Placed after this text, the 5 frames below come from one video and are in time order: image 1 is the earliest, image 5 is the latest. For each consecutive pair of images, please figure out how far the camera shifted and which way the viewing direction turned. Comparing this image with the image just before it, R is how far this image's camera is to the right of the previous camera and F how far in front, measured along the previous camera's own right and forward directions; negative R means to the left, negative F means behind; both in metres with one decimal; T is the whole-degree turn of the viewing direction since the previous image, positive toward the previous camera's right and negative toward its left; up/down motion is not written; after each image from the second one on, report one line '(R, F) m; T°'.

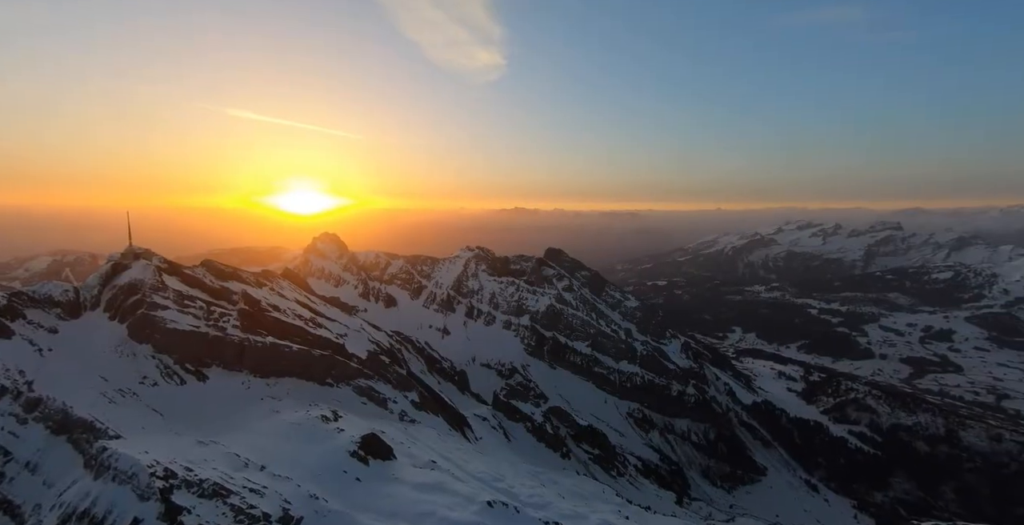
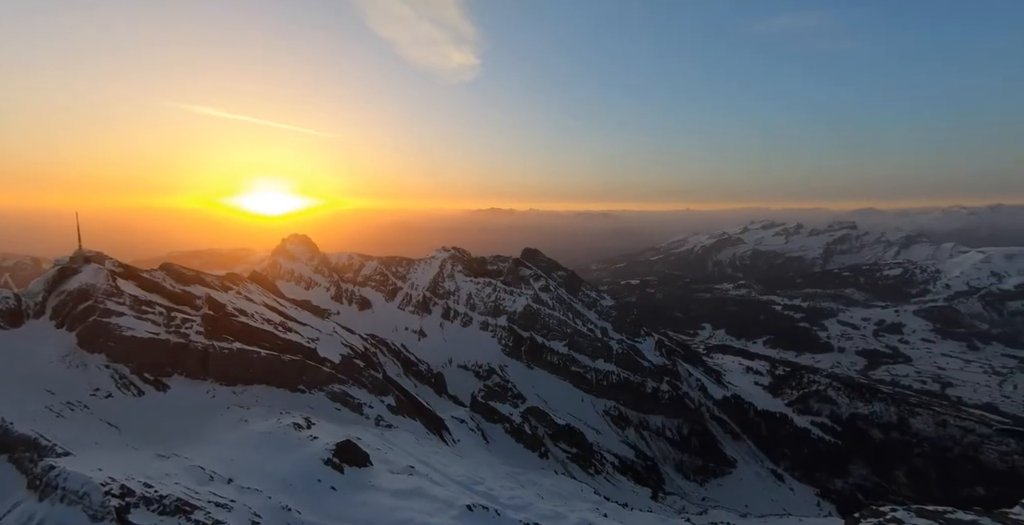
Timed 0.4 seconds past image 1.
(-2.5, -0.1) m; +5°
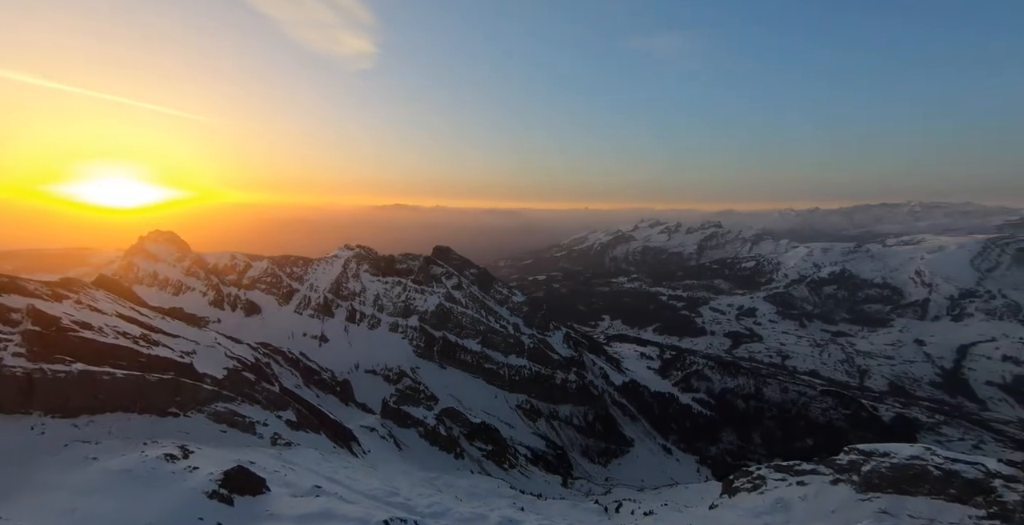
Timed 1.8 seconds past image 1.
(-8.4, +1.9) m; +18°
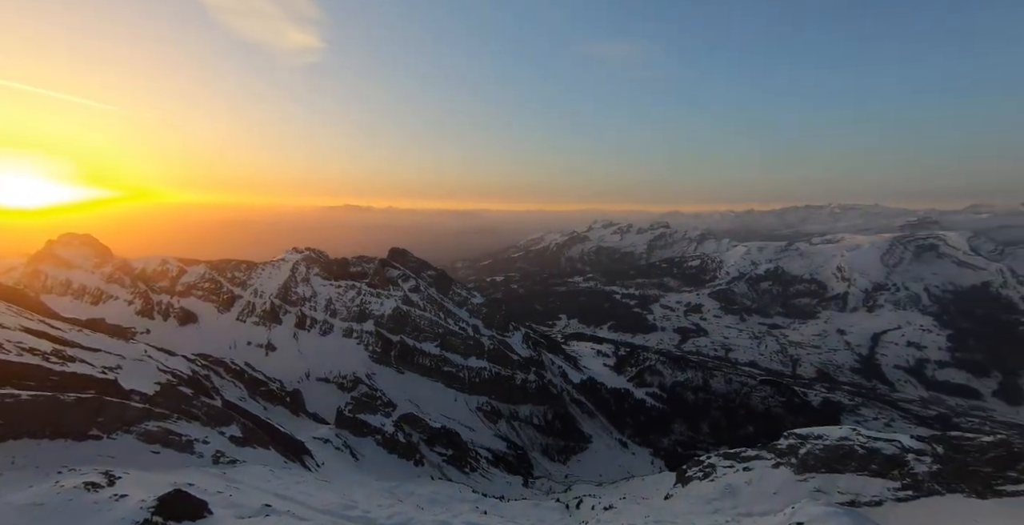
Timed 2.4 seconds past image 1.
(-3.0, +0.7) m; +8°
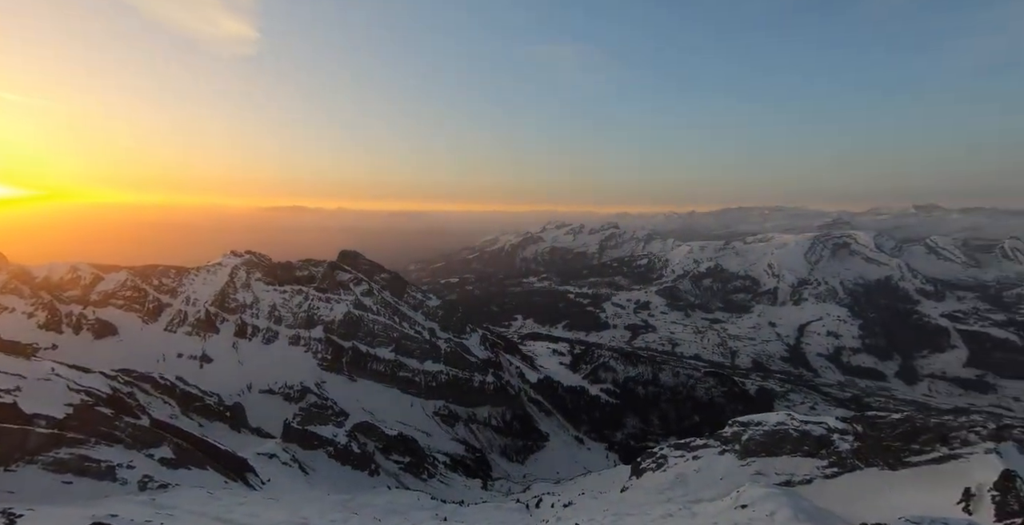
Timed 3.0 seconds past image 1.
(-2.7, +1.0) m; +7°
